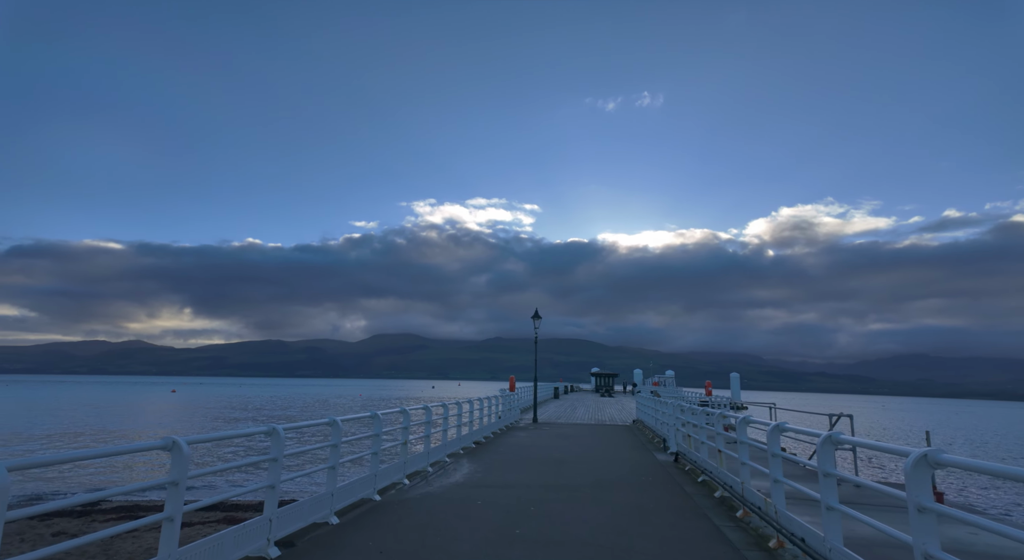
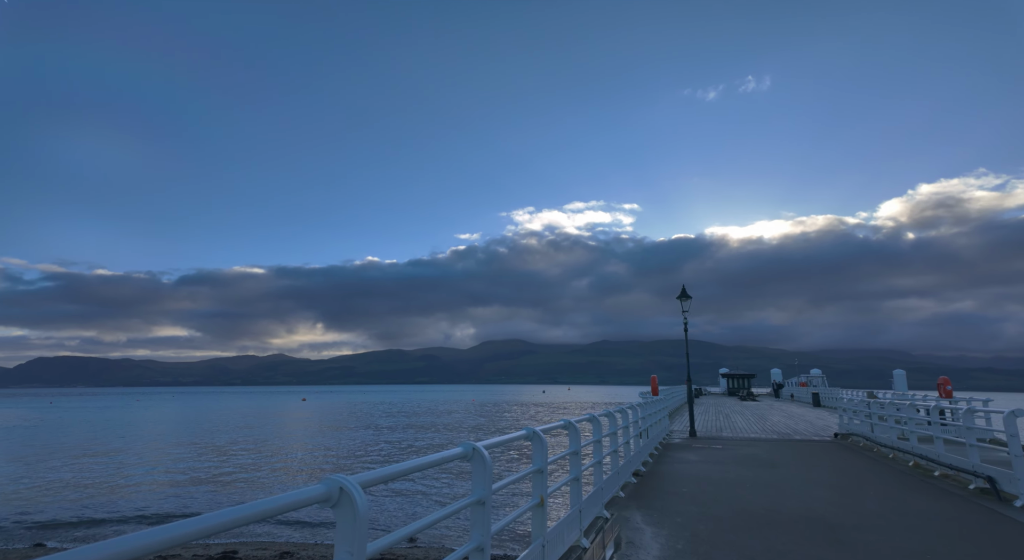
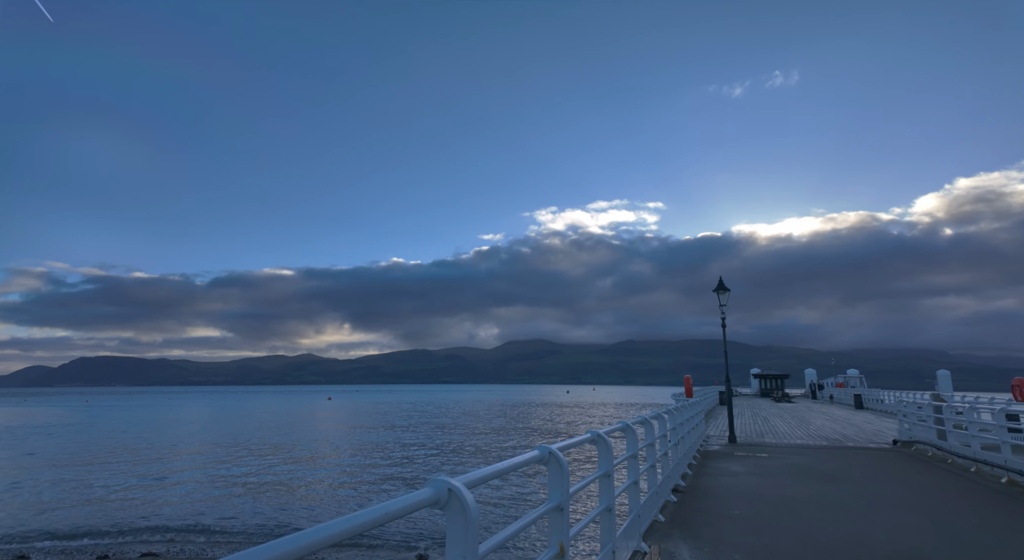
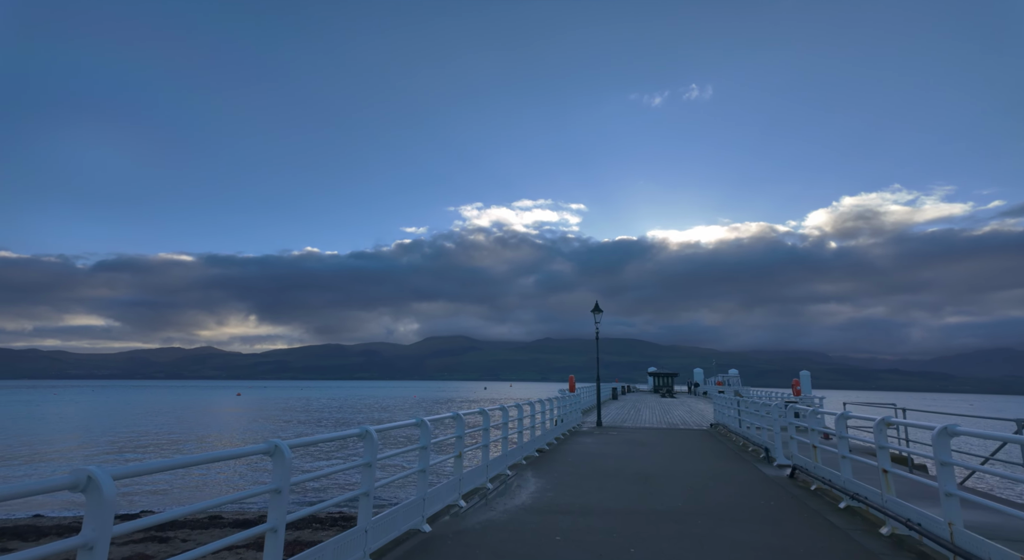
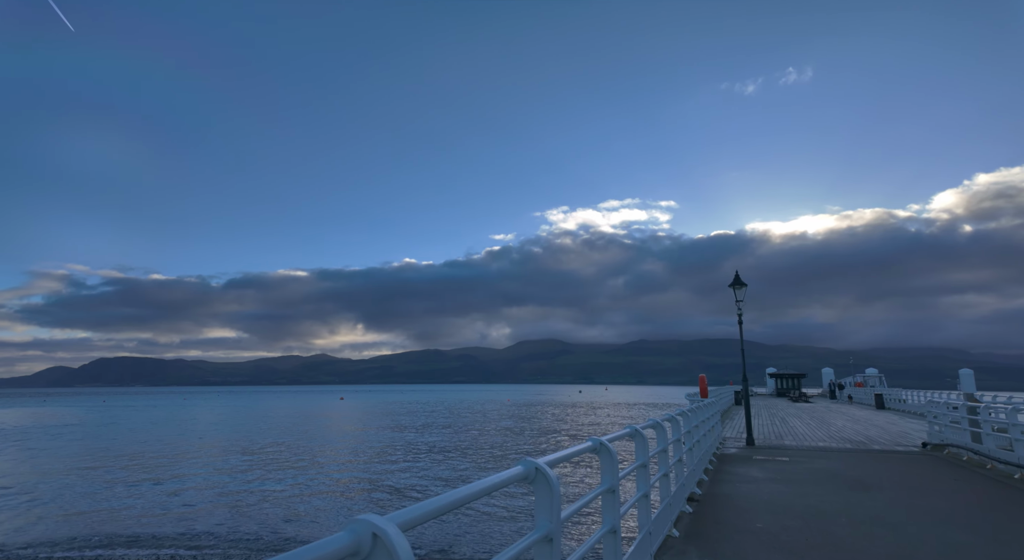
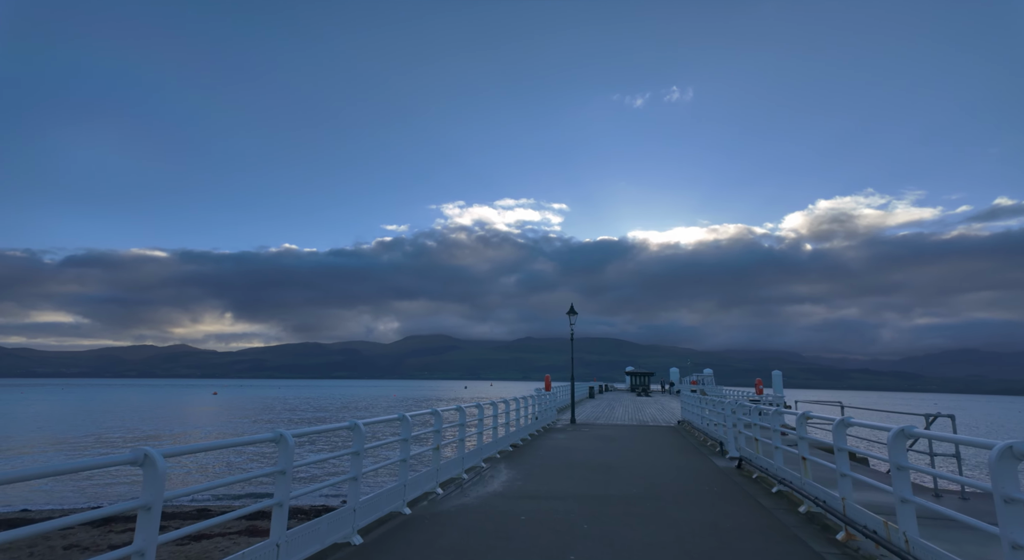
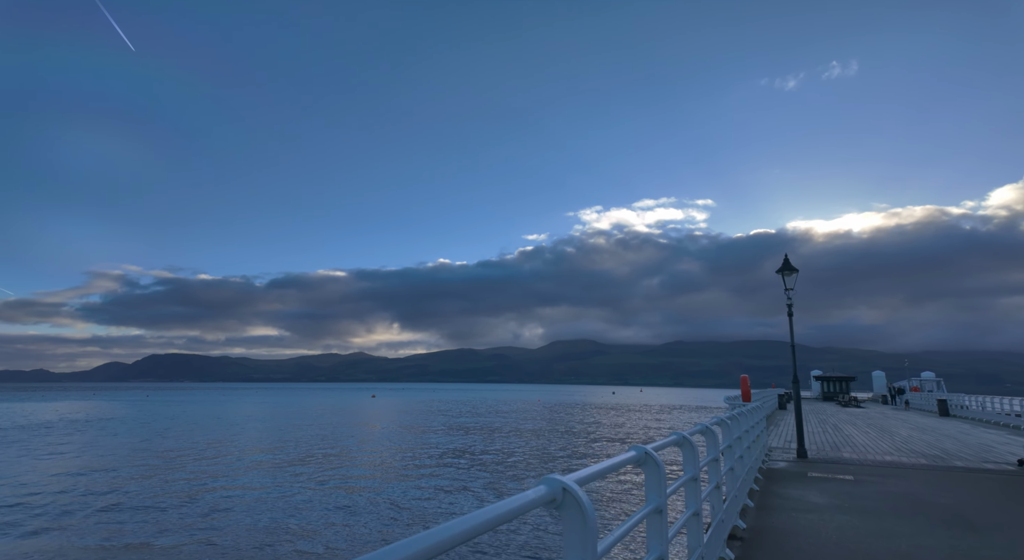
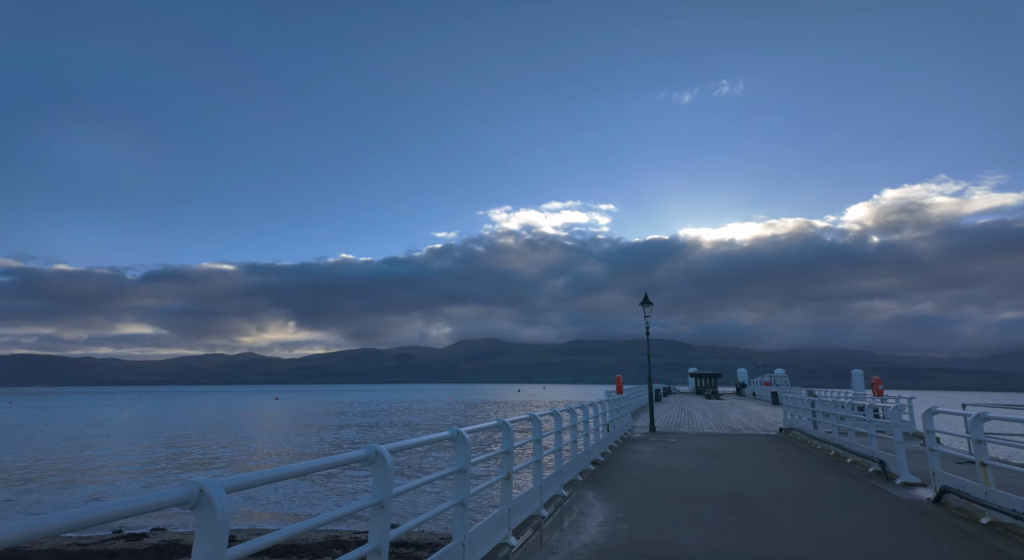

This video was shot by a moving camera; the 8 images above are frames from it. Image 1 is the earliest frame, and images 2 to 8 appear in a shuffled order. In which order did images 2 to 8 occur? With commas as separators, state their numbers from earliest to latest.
6, 4, 8, 2, 3, 5, 7
